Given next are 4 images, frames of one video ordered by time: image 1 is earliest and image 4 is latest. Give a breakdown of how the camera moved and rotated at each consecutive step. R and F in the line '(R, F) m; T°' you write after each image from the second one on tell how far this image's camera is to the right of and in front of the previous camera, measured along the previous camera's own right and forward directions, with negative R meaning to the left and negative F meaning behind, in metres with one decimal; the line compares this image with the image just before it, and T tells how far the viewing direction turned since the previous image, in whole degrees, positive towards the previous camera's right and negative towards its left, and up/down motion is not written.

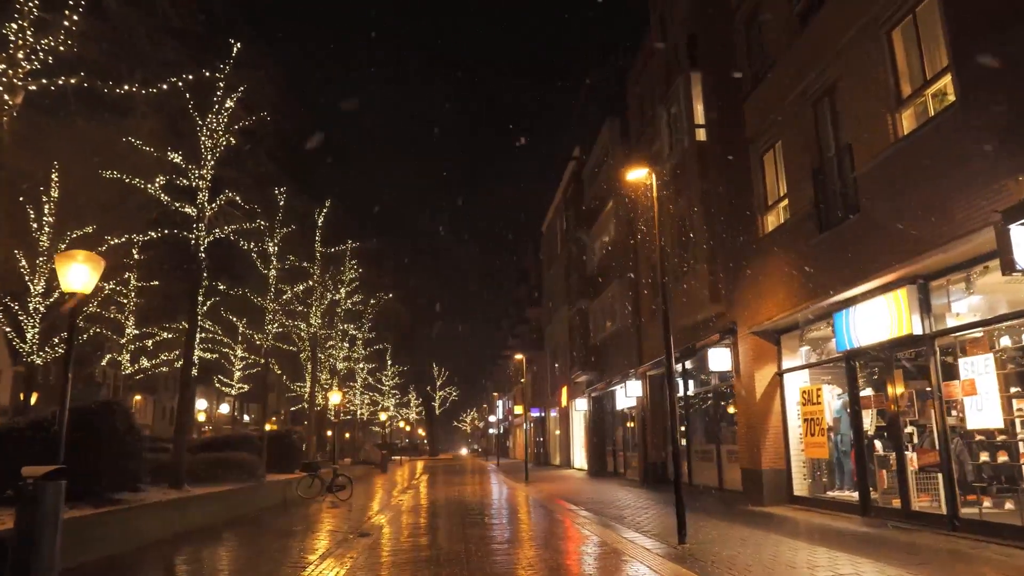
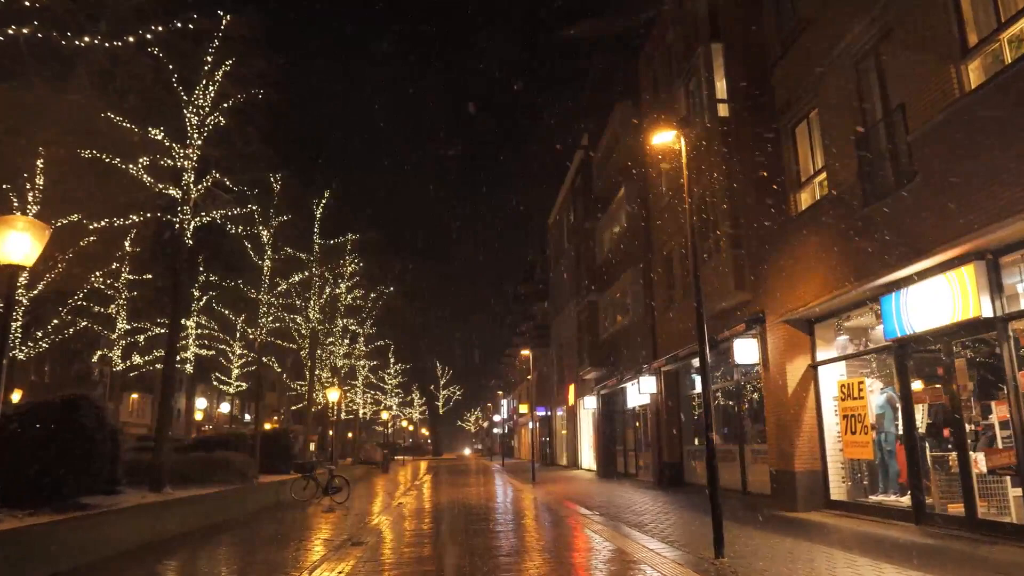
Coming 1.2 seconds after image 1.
(-0.1, +1.2) m; 0°
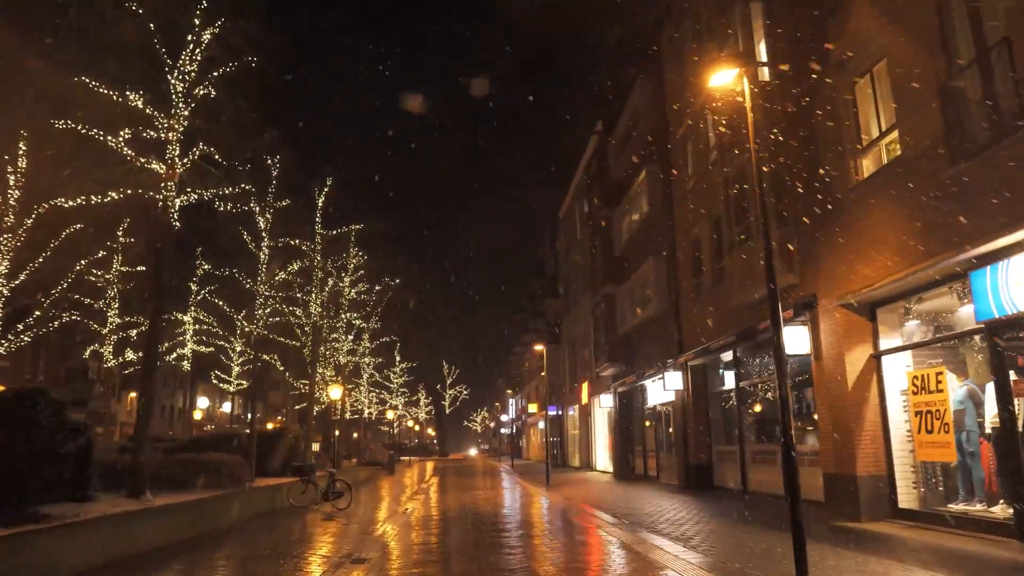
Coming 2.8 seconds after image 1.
(-0.2, +1.5) m; 0°
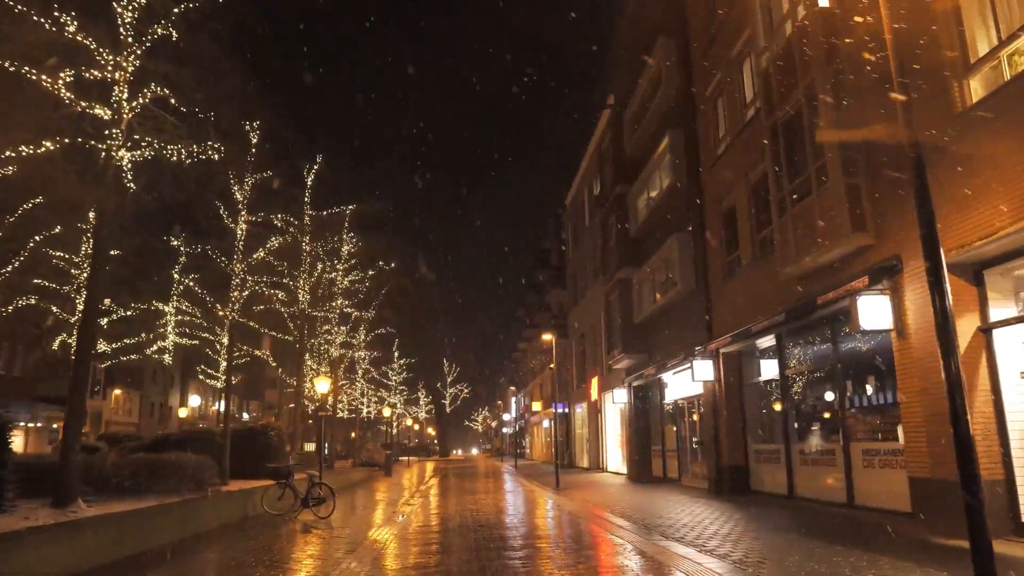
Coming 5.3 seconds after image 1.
(-0.2, +2.3) m; 0°
